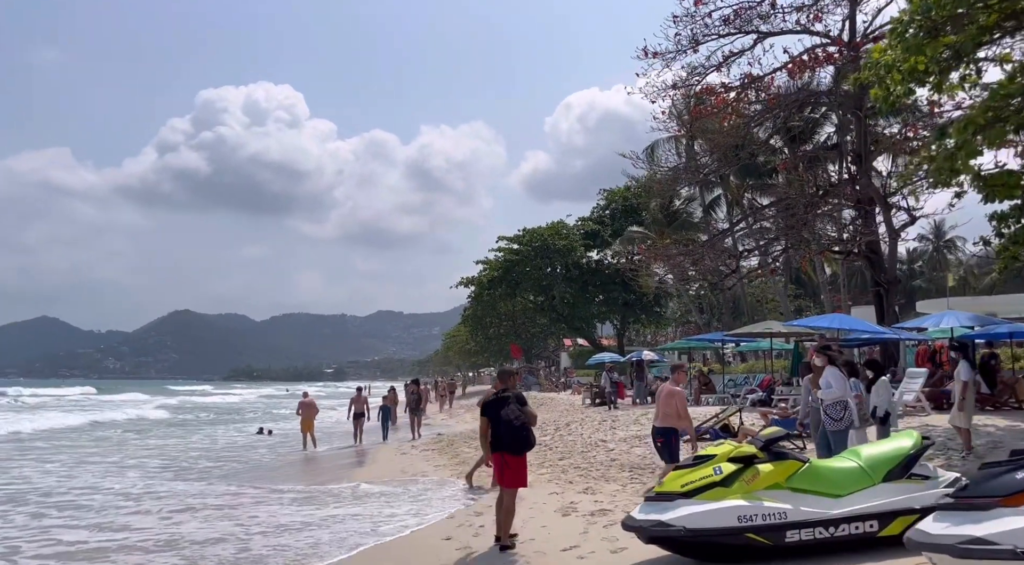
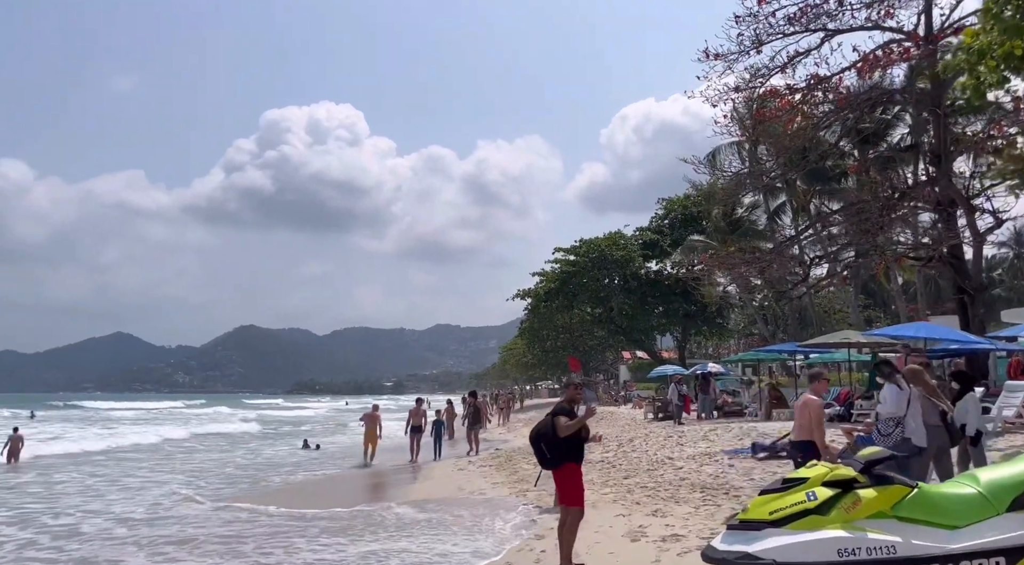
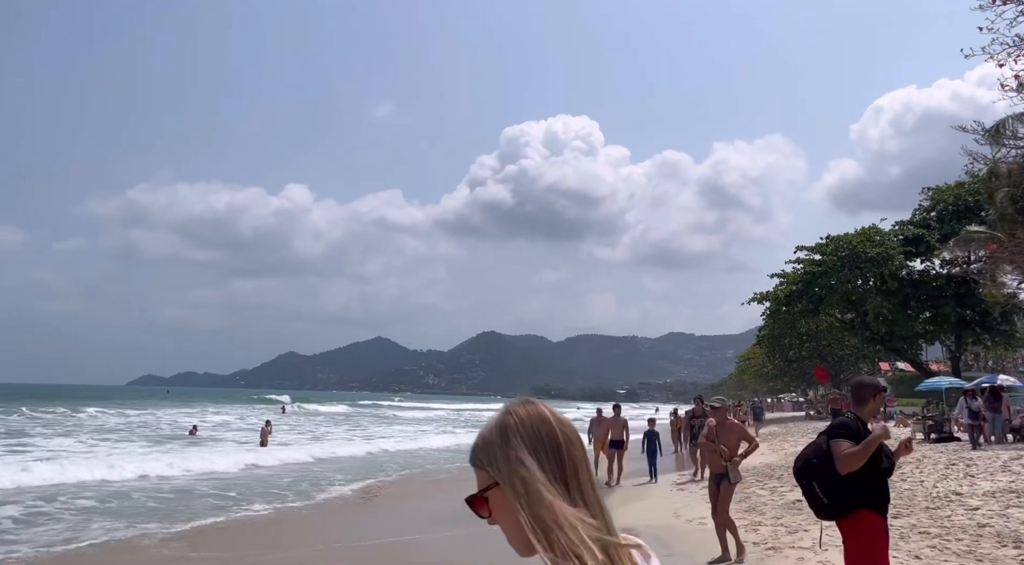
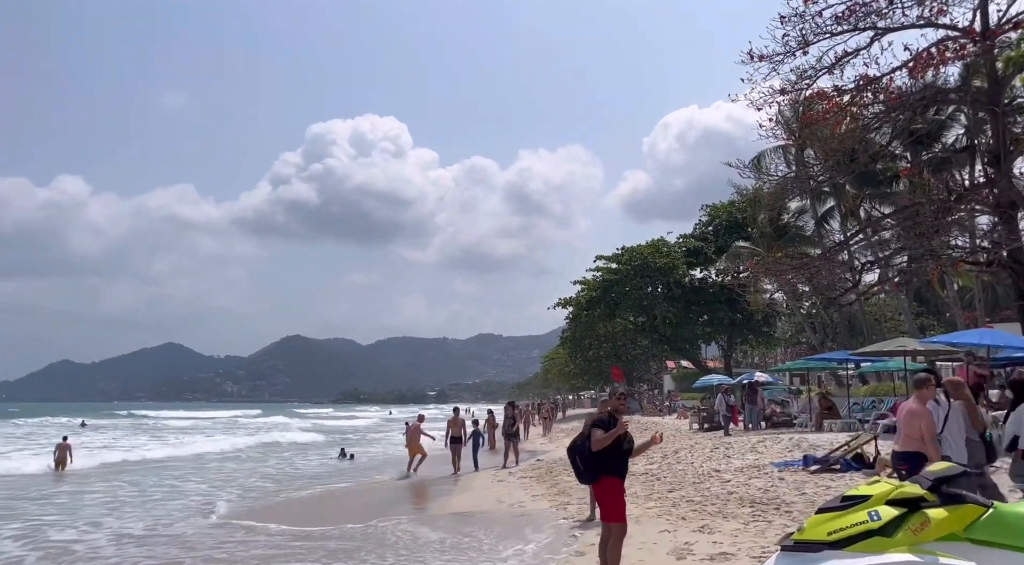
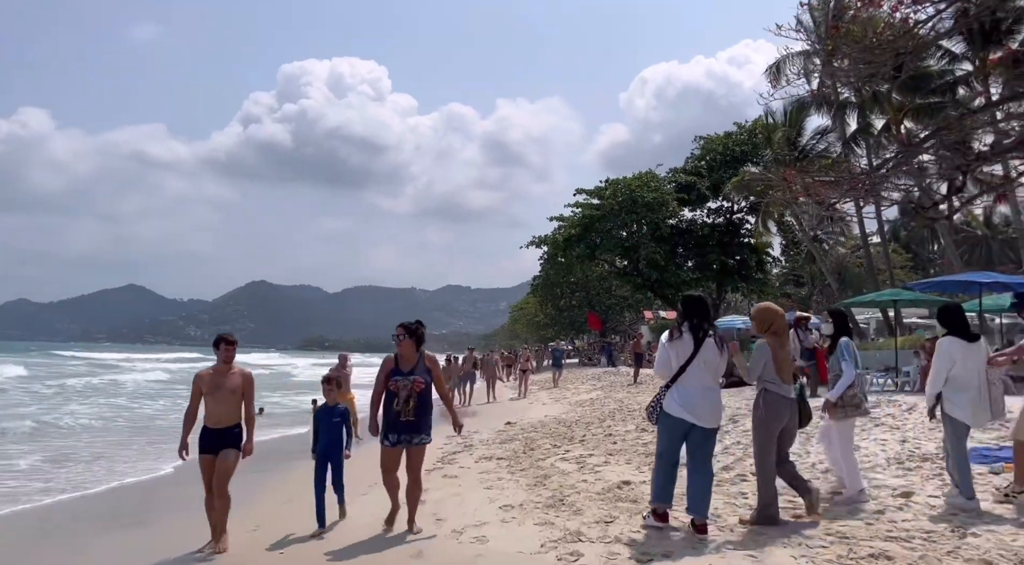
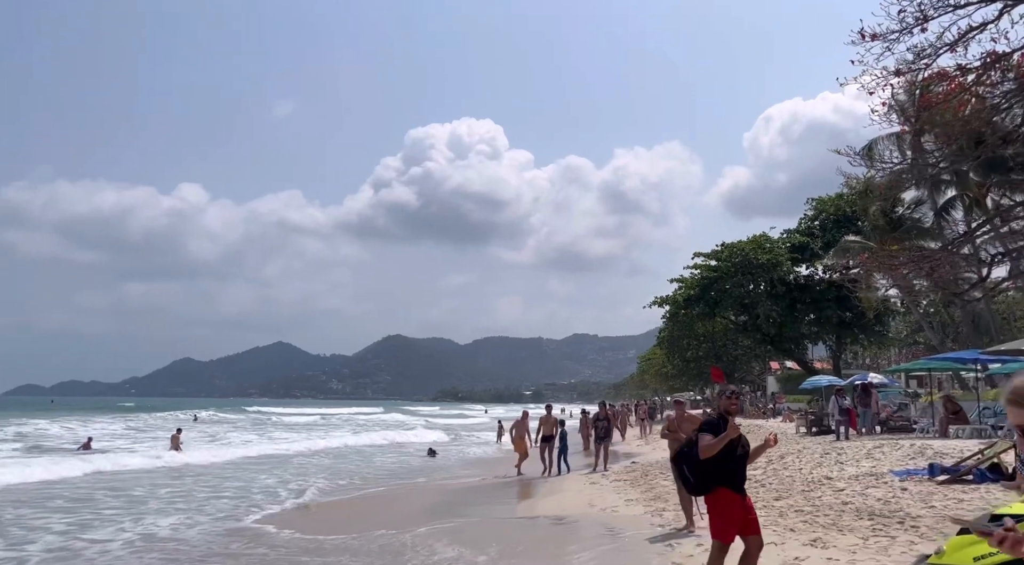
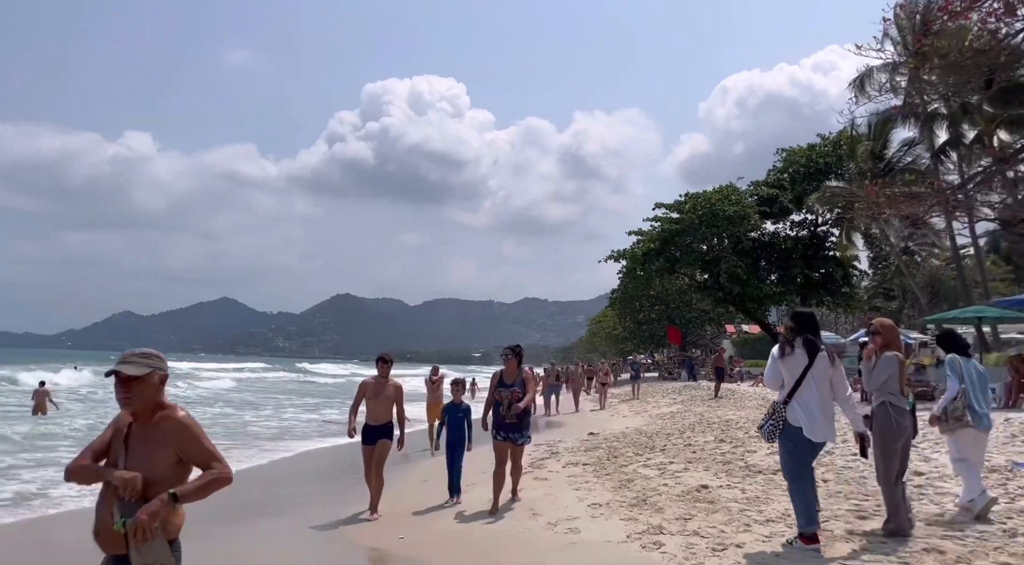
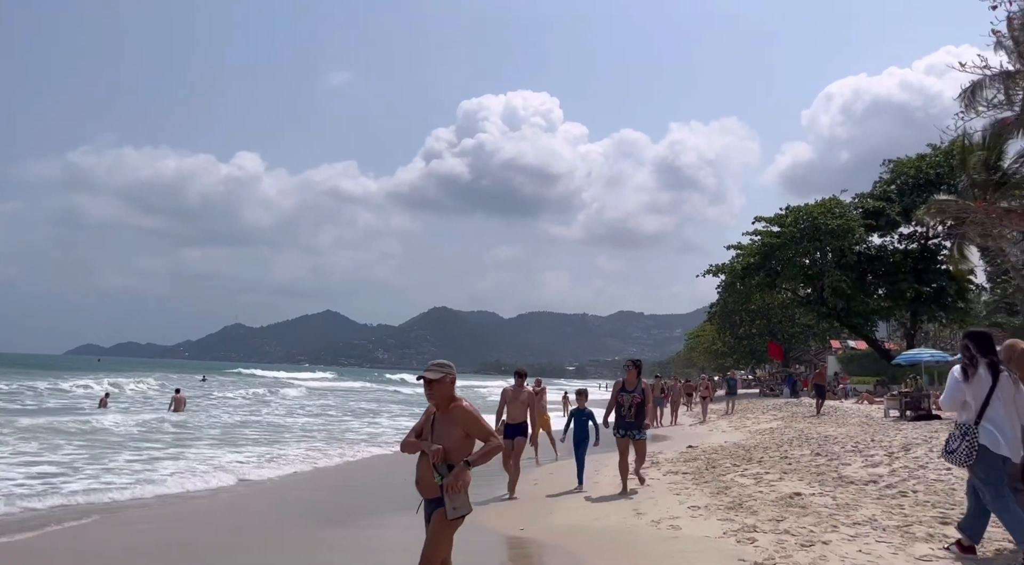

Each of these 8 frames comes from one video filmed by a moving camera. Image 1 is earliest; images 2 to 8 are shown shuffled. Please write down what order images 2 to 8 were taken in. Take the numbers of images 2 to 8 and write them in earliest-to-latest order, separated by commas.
2, 4, 6, 3, 8, 7, 5
